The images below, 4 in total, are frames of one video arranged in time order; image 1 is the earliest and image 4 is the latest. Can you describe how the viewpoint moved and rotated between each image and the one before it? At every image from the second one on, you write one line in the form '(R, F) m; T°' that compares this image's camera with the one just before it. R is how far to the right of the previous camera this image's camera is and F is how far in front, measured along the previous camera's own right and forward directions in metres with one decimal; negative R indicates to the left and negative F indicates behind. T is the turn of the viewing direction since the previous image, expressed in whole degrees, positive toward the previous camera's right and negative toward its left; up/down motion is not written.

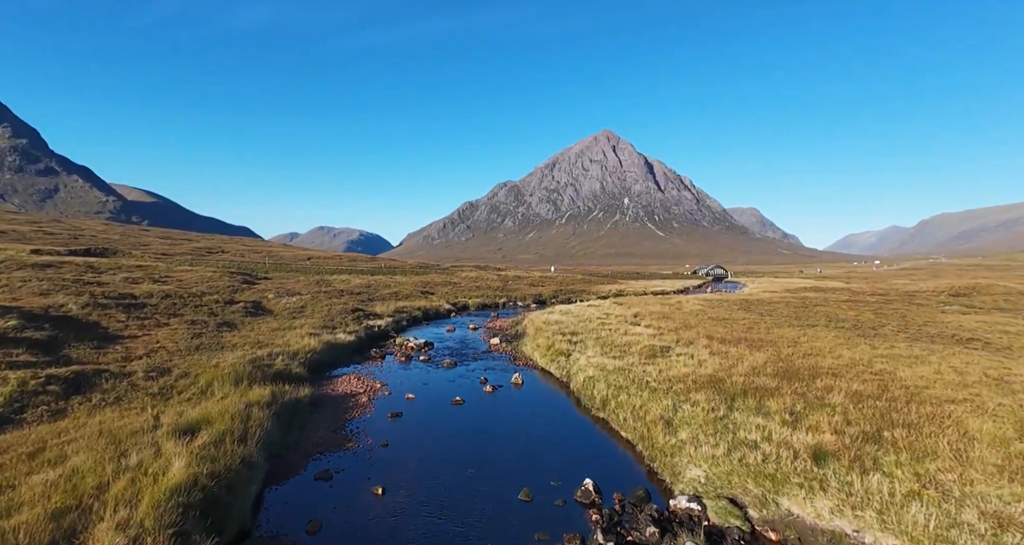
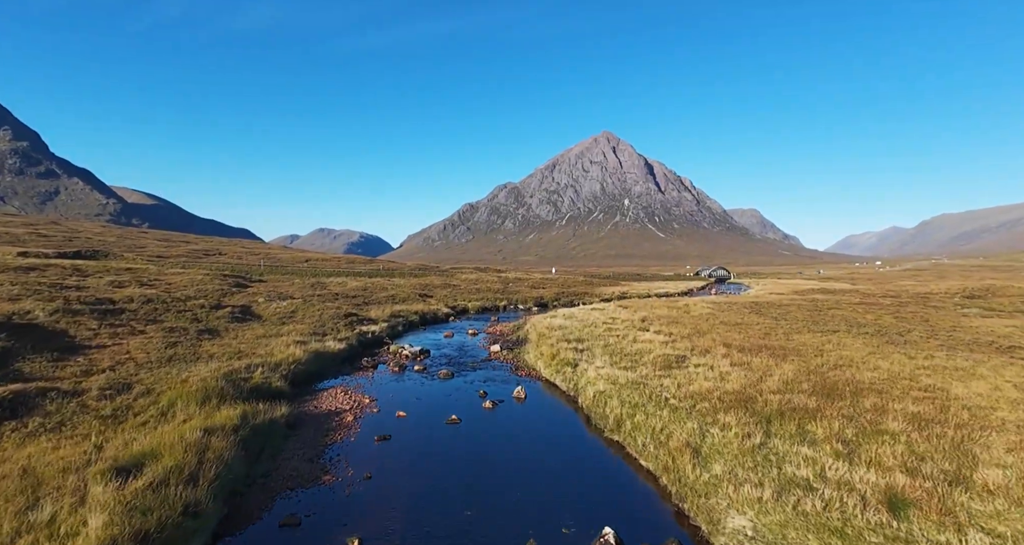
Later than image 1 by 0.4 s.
(-0.1, +2.2) m; 0°
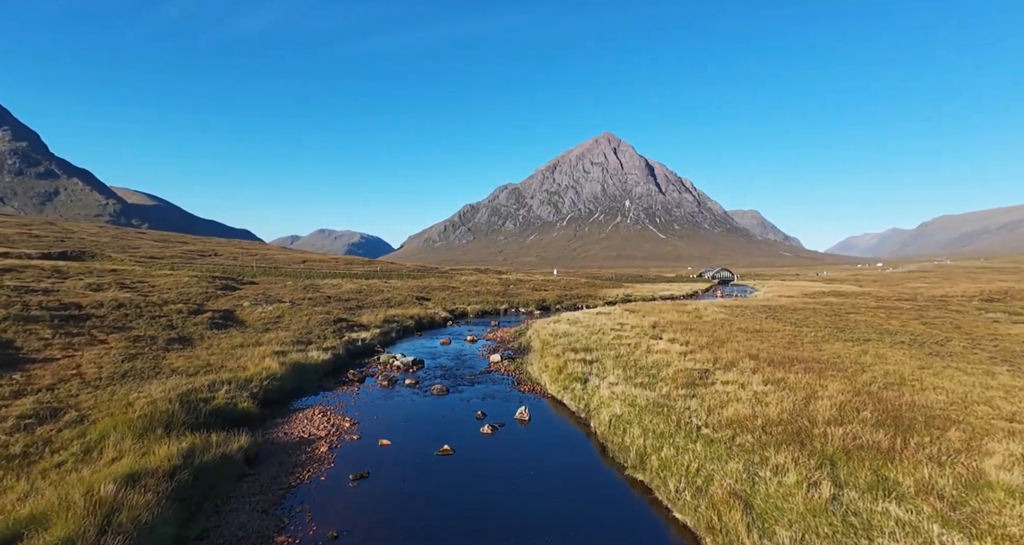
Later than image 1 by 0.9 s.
(-0.1, +2.9) m; 0°
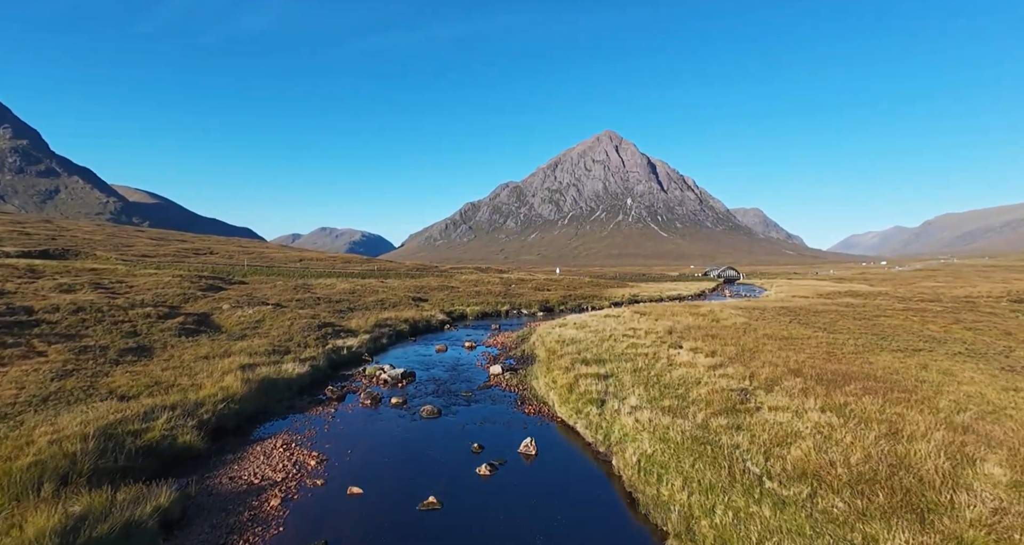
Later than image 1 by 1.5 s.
(-0.1, +3.6) m; 0°
